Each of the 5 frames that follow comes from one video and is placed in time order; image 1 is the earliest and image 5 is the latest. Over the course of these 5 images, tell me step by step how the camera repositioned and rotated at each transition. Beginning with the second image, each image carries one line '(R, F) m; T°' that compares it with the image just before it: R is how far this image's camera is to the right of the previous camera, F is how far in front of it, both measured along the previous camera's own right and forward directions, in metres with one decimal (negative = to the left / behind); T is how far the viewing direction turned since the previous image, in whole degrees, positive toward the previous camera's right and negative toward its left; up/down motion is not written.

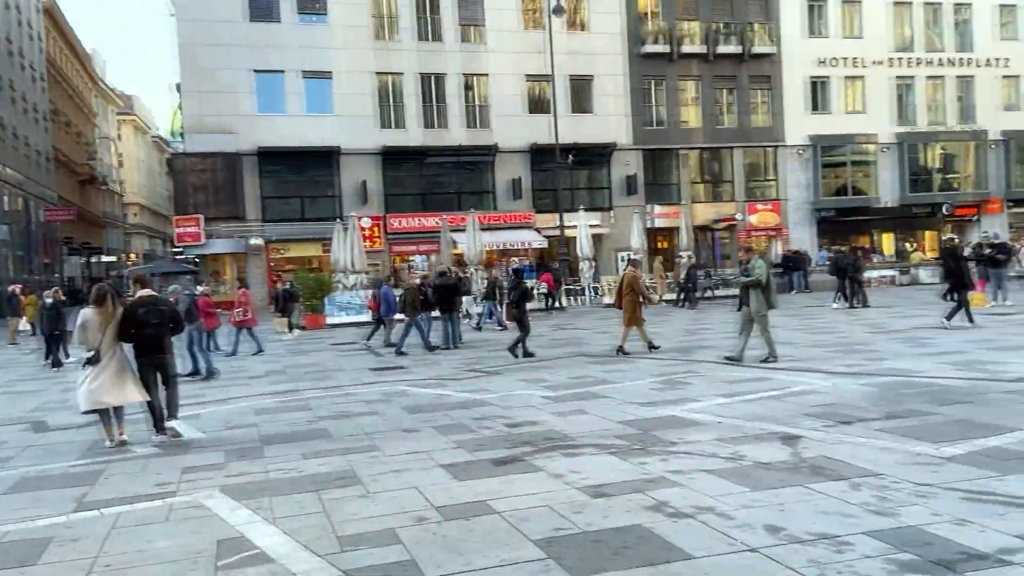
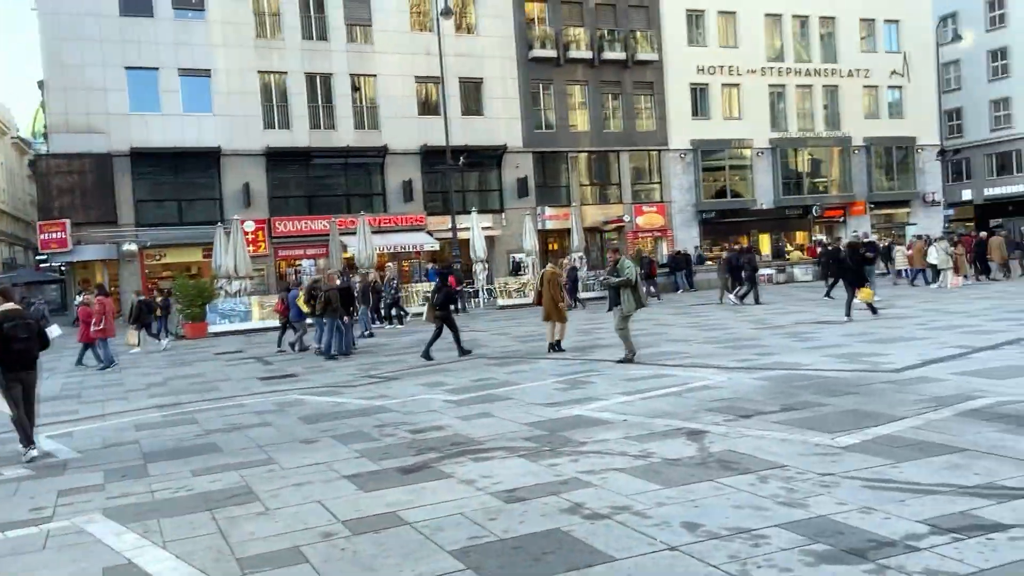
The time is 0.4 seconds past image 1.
(-0.1, +0.2) m; +8°
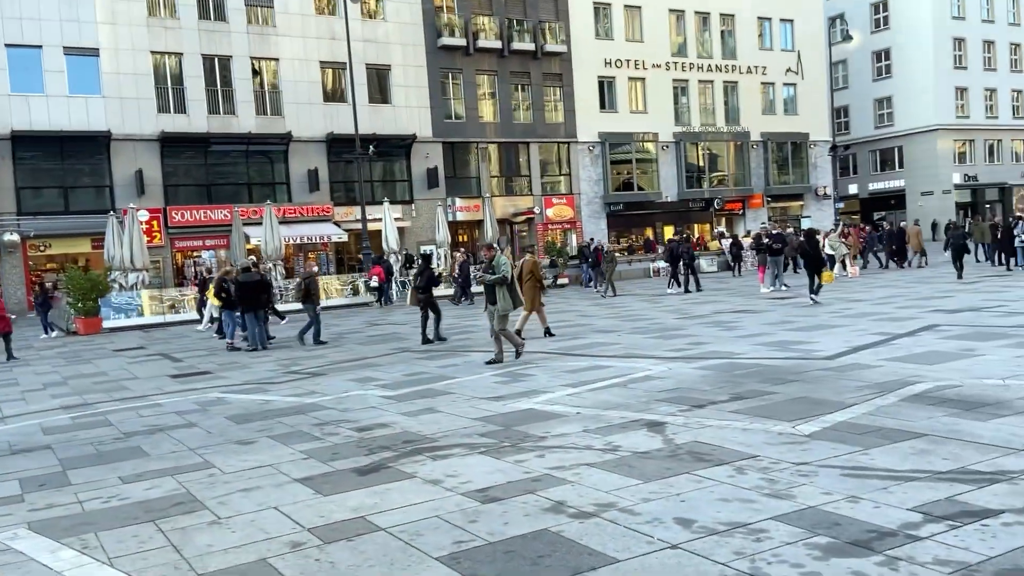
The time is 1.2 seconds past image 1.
(-0.4, +0.3) m; +7°
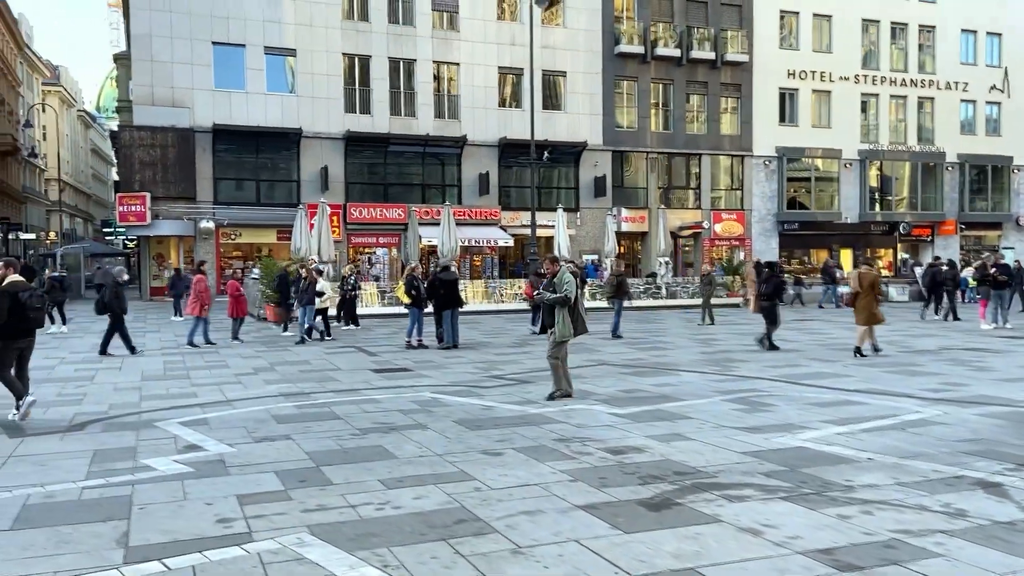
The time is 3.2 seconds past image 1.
(-1.1, +0.6) m; -10°
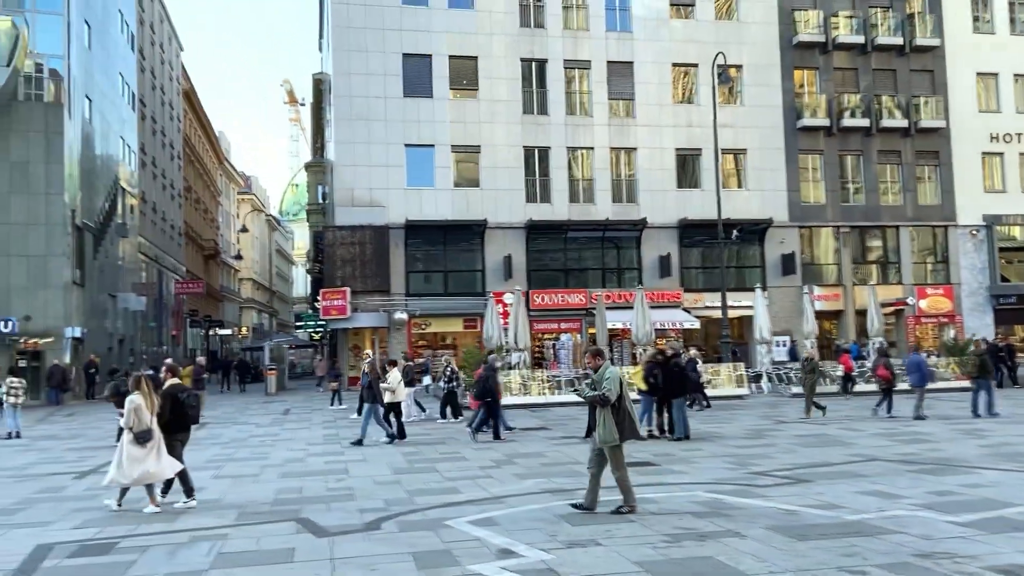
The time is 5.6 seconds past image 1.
(-1.5, +0.3) m; -11°
